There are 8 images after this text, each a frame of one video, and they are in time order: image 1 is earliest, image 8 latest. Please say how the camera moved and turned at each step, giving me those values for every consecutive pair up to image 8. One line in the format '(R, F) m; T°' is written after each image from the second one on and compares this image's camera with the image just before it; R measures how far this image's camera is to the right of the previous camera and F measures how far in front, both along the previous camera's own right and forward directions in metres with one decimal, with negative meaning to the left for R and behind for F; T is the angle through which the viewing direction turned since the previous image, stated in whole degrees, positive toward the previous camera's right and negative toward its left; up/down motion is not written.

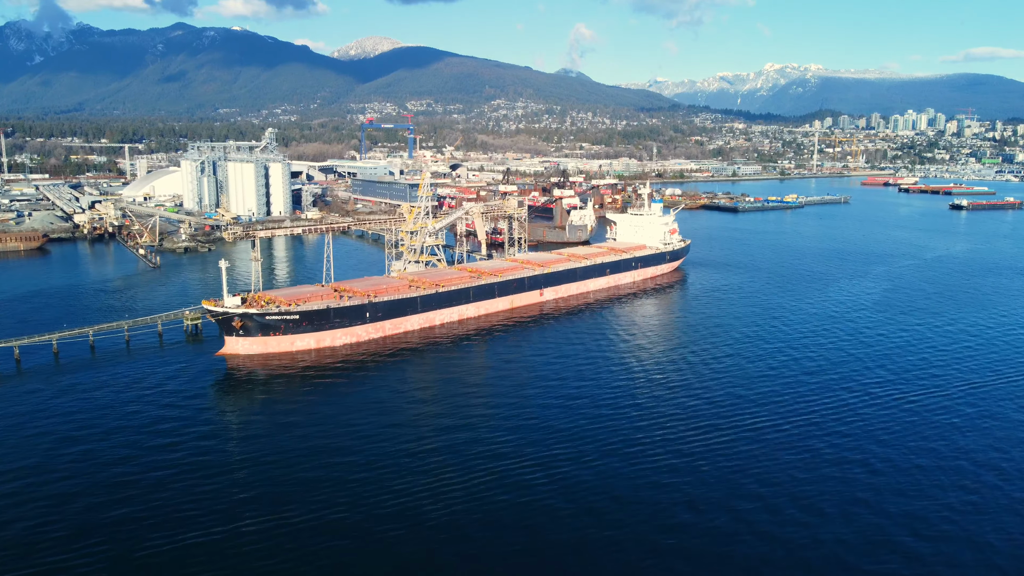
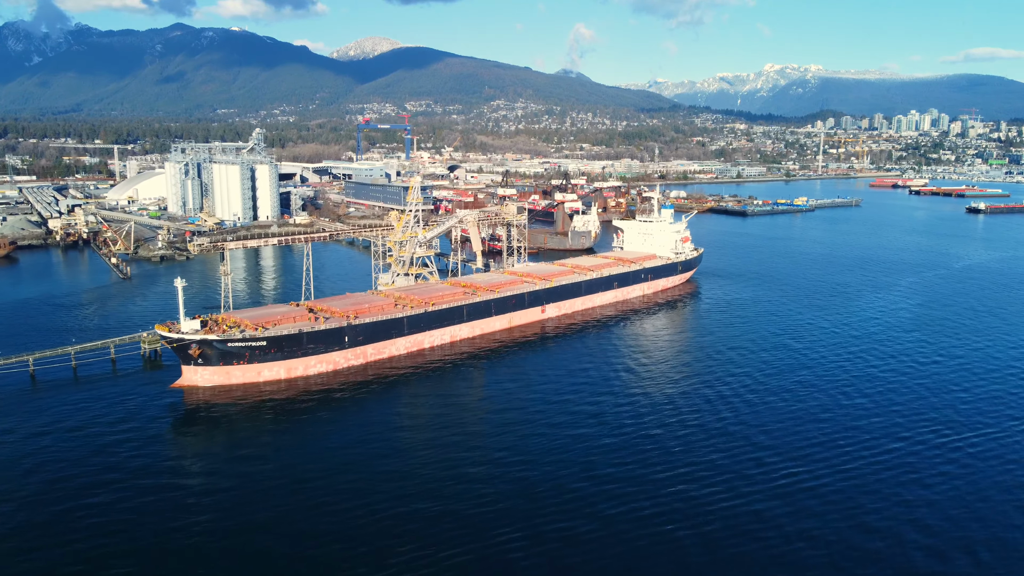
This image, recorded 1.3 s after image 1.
(0.0, +2.9) m; 0°
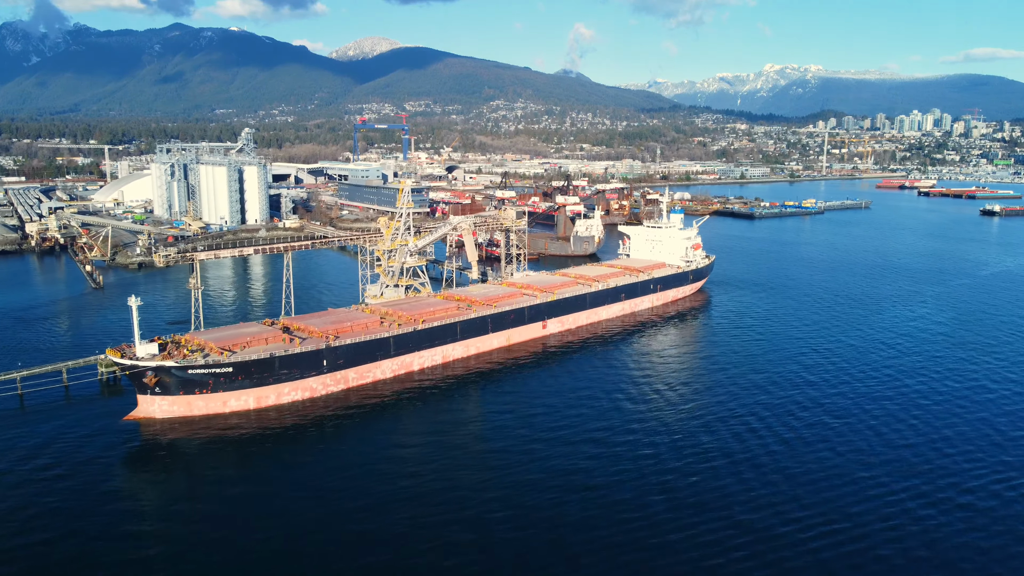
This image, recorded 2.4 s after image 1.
(0.0, +2.3) m; 0°
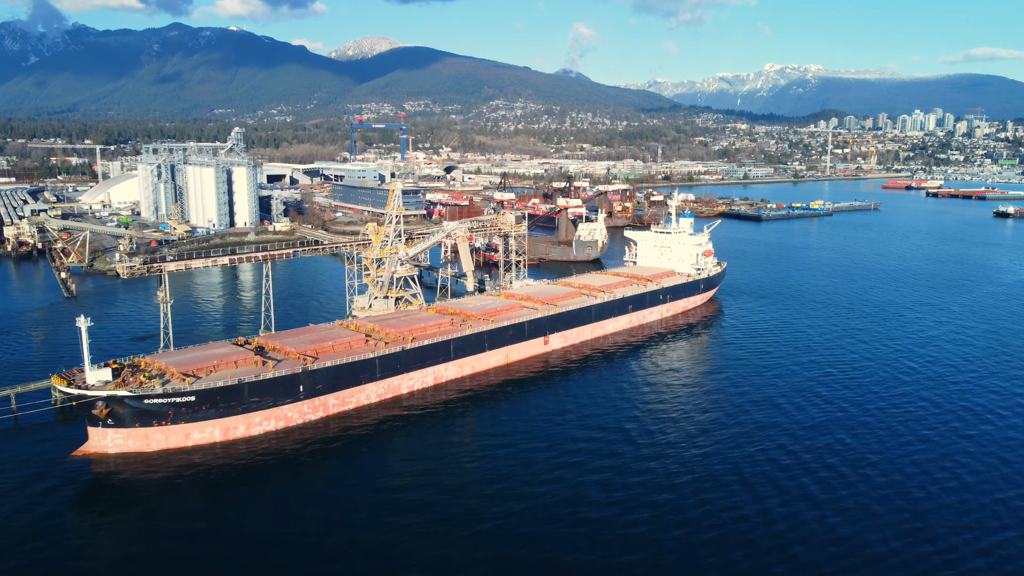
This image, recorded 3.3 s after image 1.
(0.0, +2.0) m; 0°
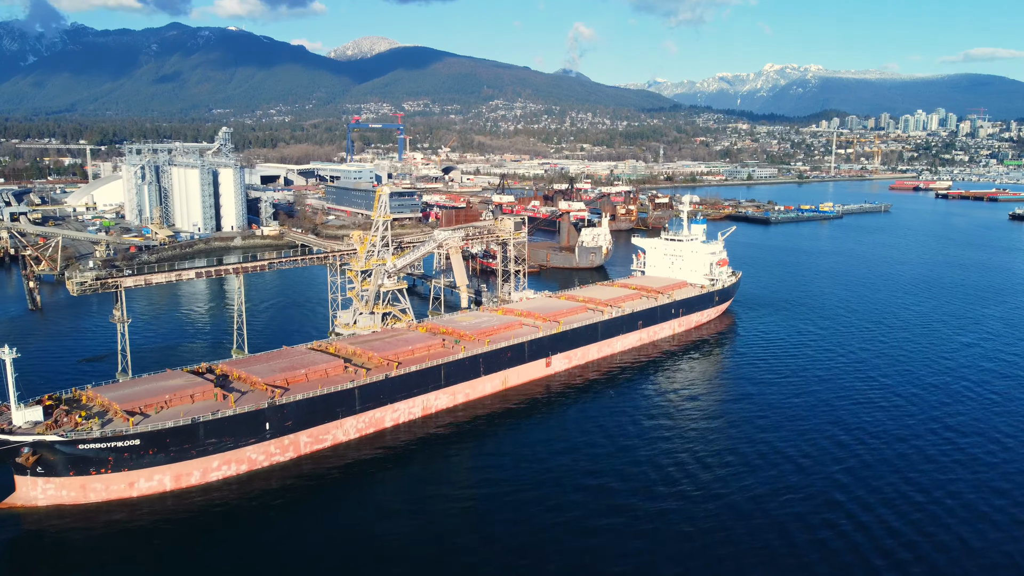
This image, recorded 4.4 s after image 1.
(0.0, +2.3) m; 0°
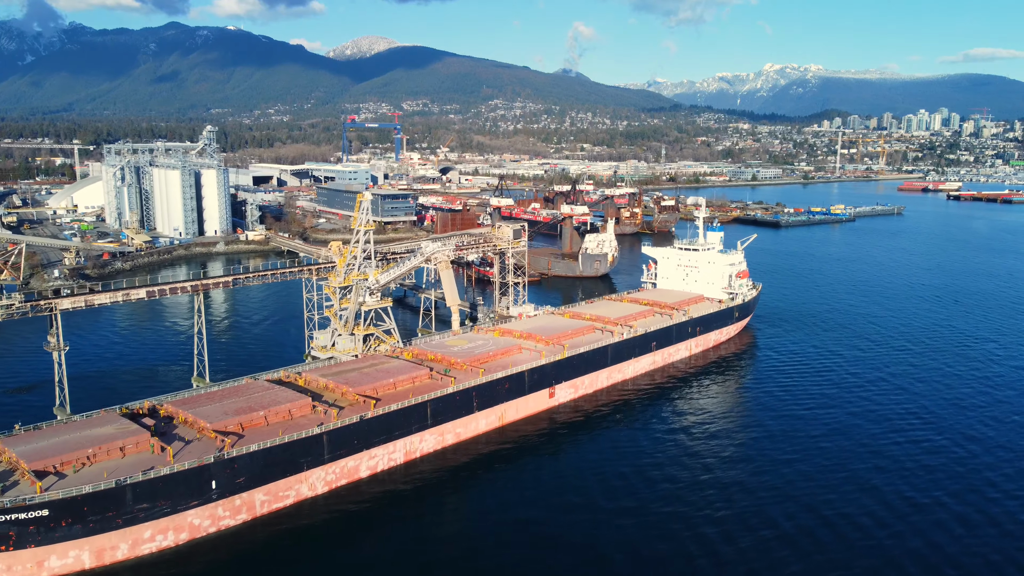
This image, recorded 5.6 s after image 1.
(0.0, +2.6) m; 0°
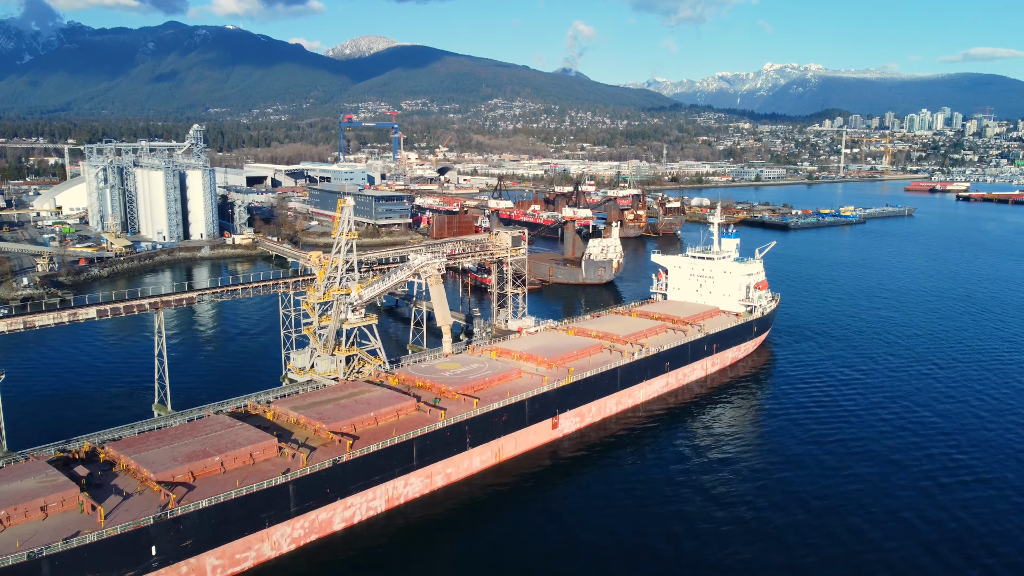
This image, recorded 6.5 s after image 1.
(0.0, +2.0) m; 0°
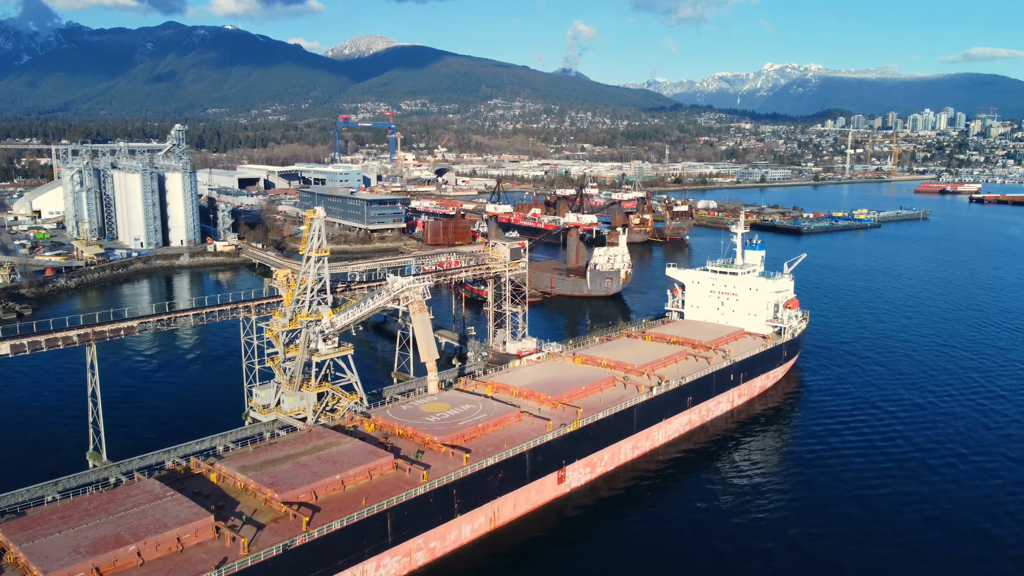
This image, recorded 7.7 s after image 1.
(0.0, +2.6) m; 0°
